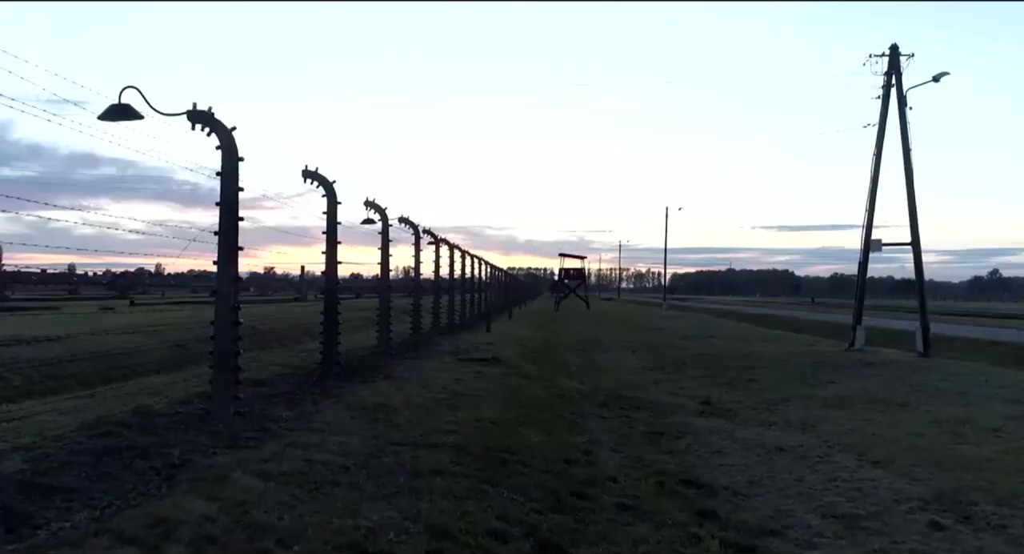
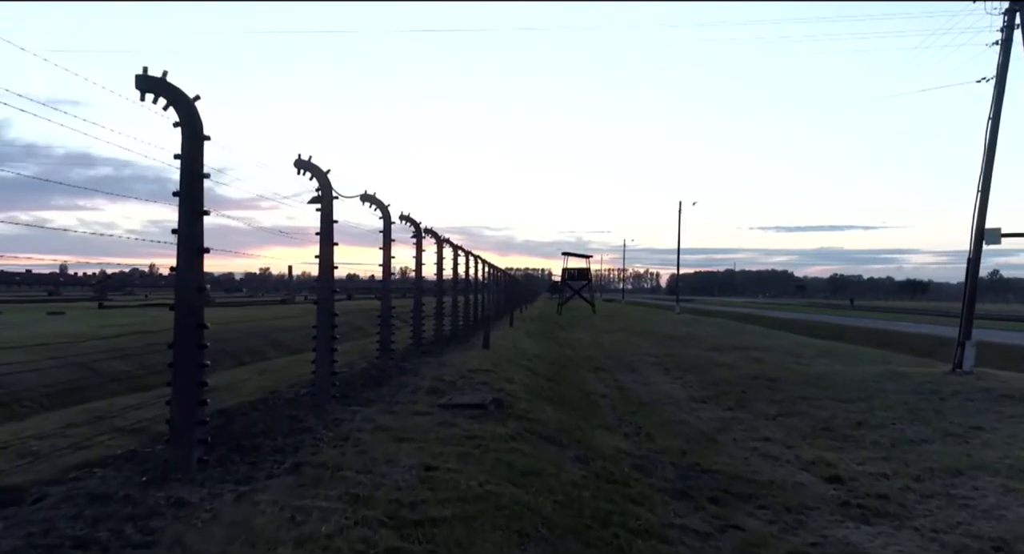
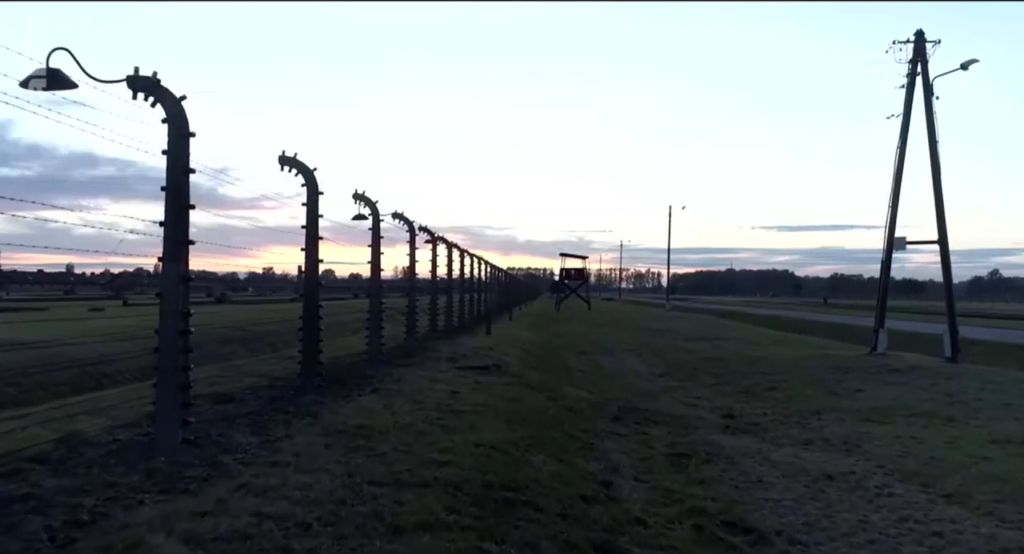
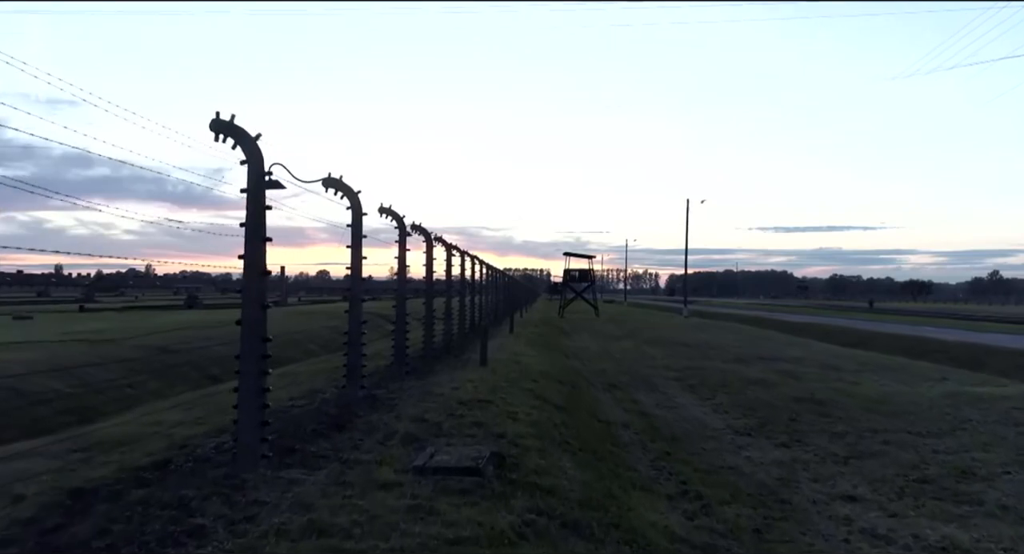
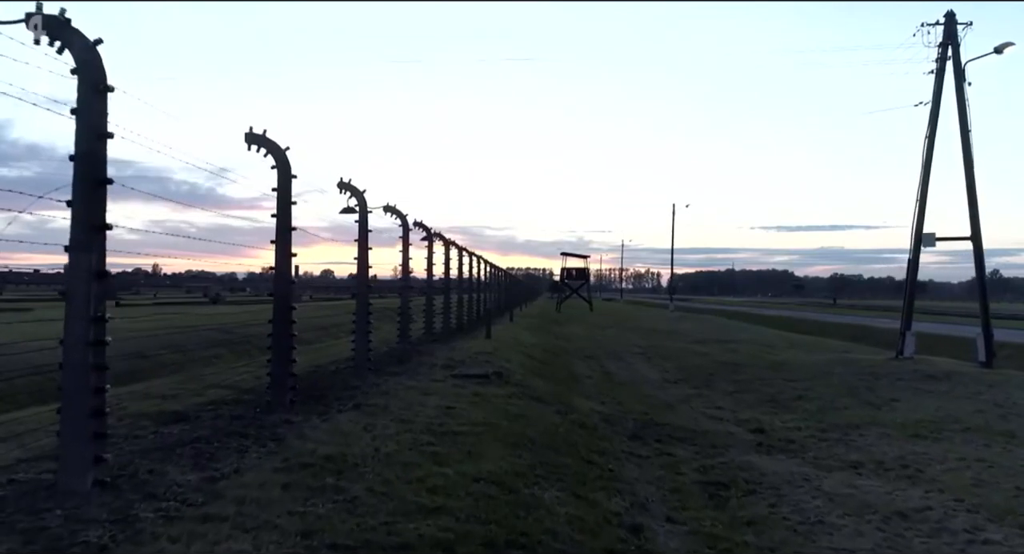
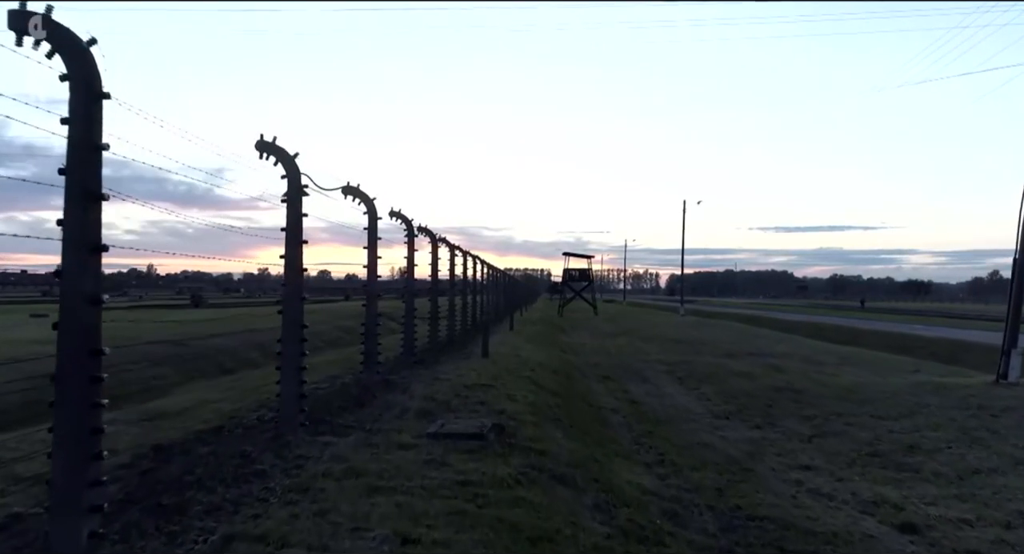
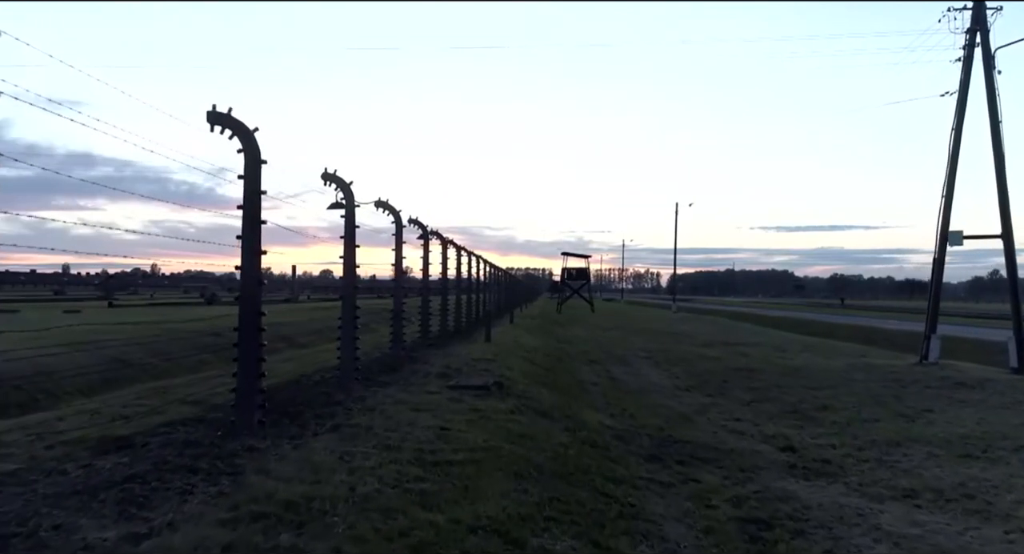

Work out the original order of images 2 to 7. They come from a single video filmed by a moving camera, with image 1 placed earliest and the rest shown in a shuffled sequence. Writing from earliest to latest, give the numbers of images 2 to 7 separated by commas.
3, 5, 7, 2, 6, 4
